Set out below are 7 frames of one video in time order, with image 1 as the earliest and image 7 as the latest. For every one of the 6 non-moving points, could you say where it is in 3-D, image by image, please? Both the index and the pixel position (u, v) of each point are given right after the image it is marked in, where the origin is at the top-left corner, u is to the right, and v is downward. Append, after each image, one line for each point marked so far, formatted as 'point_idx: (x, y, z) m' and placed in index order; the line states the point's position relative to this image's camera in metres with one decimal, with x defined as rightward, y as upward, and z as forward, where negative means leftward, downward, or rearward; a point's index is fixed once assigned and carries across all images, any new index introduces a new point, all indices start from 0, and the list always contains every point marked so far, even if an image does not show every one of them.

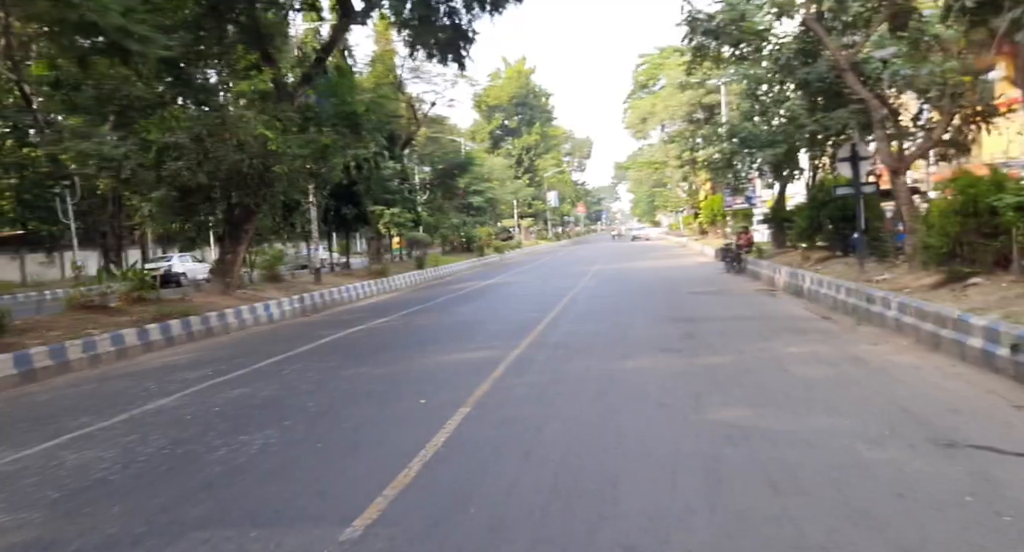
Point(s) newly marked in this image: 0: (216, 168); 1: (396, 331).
0: (-6.6, +2.4, +17.8) m
1: (-2.5, -1.2, +16.5) m
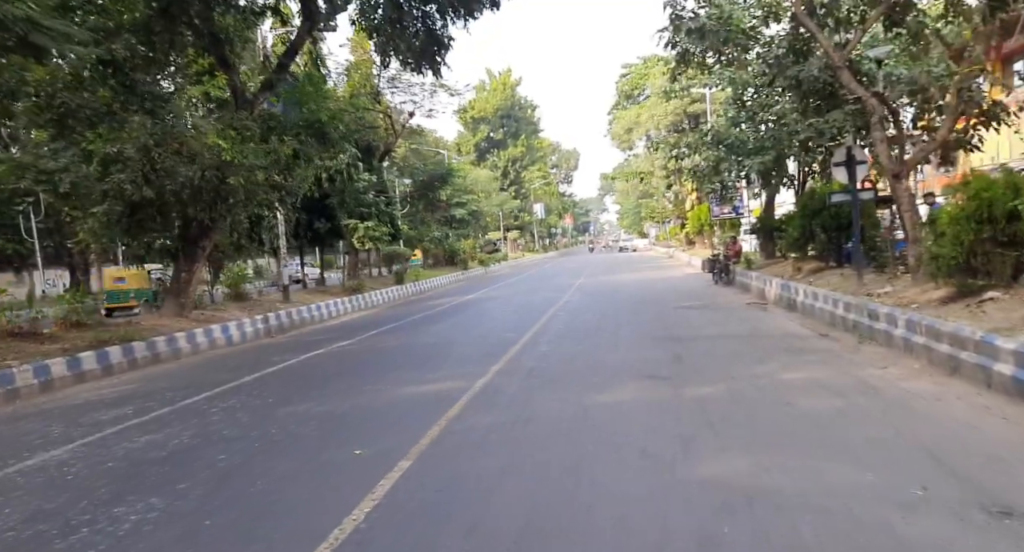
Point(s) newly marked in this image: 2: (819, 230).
0: (-7.2, +1.9, +16.5) m
1: (-3.0, -1.5, +15.2) m
2: (+7.7, +1.1, +19.6) m
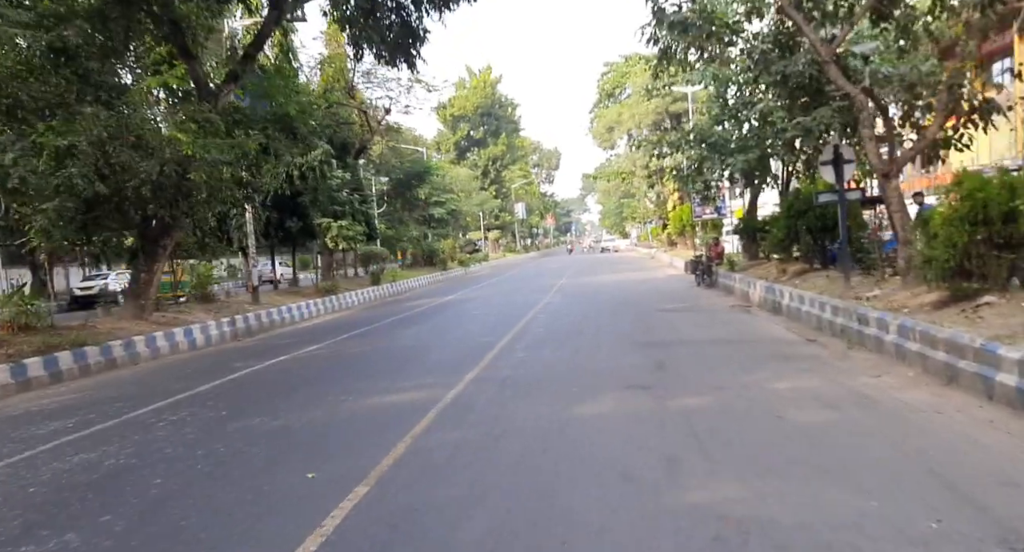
0: (-7.6, +1.9, +15.6) m
1: (-3.4, -1.5, +14.5) m
2: (+7.1, +1.1, +19.2) m
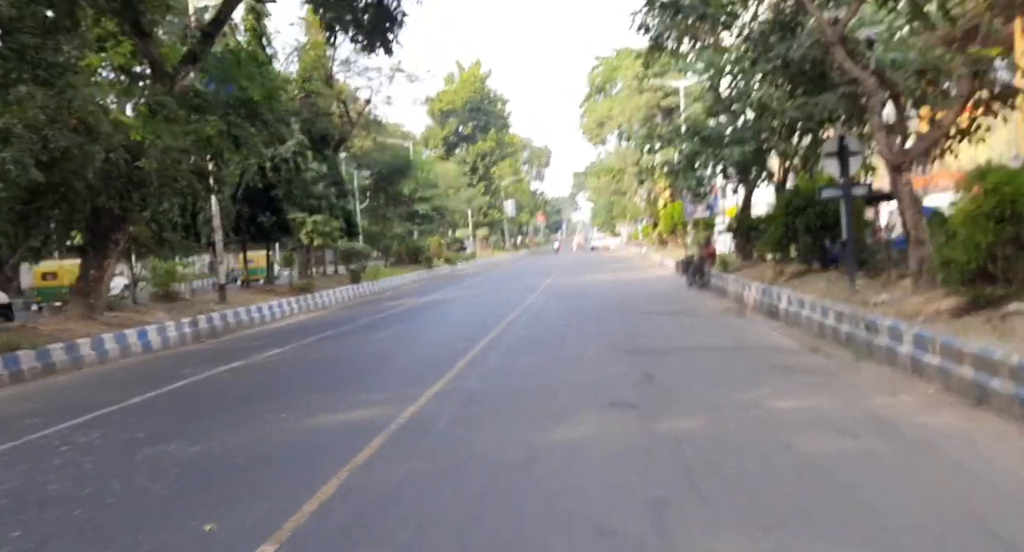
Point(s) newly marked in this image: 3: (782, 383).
0: (-8.0, +2.0, +14.3) m
1: (-3.8, -1.5, +13.3) m
2: (+6.7, +1.1, +18.0) m
3: (+3.2, -1.3, +9.4) m
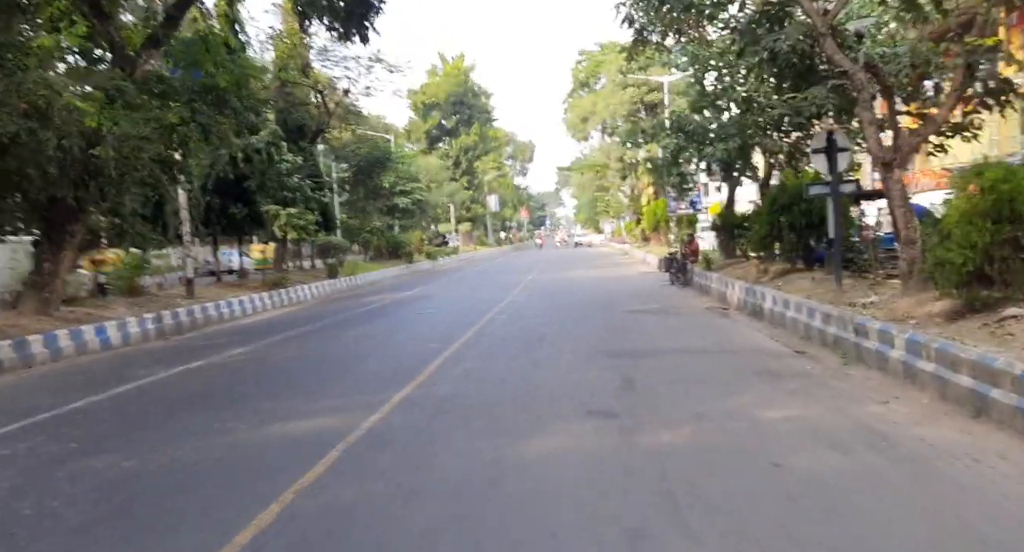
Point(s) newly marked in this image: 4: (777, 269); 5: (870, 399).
0: (-8.4, +2.1, +13.6) m
1: (-4.3, -1.5, +12.6) m
2: (+6.2, +1.1, +17.6) m
3: (+2.9, -1.3, +8.9) m
4: (+6.3, +0.2, +18.7) m
5: (+3.8, -1.3, +8.3) m
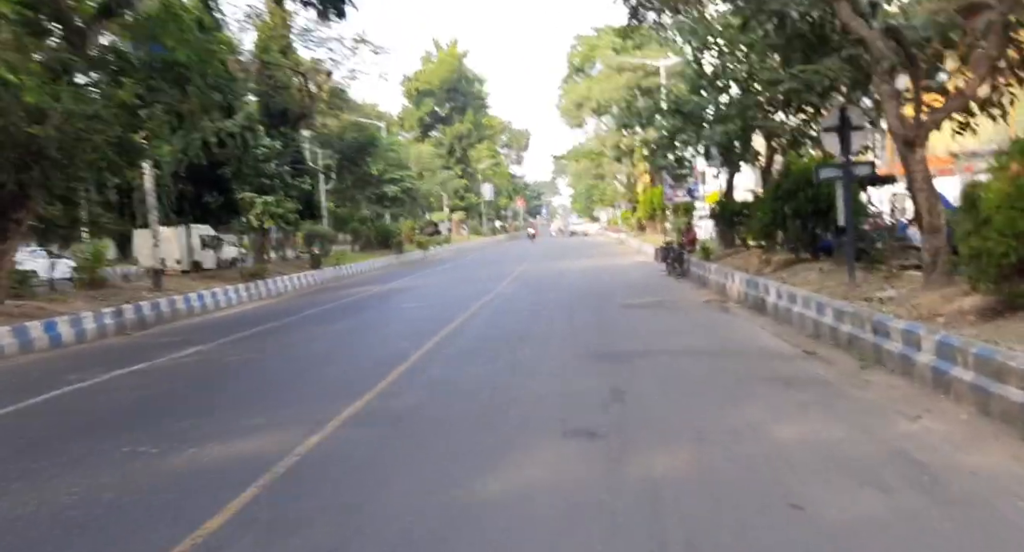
0: (-8.8, +2.2, +12.3) m
1: (-4.6, -1.3, +11.4) m
2: (+5.8, +1.3, +16.4) m
3: (+2.6, -1.2, +7.7) m
4: (+6.0, +0.4, +17.5) m
5: (+3.5, -1.2, +7.1) m
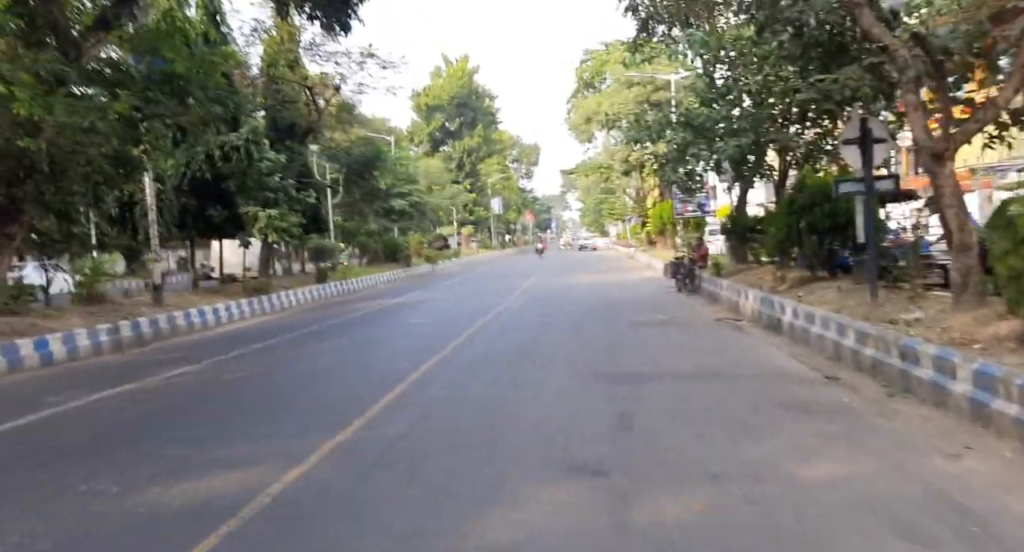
0: (-8.7, +2.0, +11.9) m
1: (-4.5, -1.6, +10.9) m
2: (+6.0, +0.9, +15.8) m
3: (+2.6, -1.4, +7.1) m
4: (+6.1, 0.0, +16.9) m
5: (+3.5, -1.4, +6.5) m
